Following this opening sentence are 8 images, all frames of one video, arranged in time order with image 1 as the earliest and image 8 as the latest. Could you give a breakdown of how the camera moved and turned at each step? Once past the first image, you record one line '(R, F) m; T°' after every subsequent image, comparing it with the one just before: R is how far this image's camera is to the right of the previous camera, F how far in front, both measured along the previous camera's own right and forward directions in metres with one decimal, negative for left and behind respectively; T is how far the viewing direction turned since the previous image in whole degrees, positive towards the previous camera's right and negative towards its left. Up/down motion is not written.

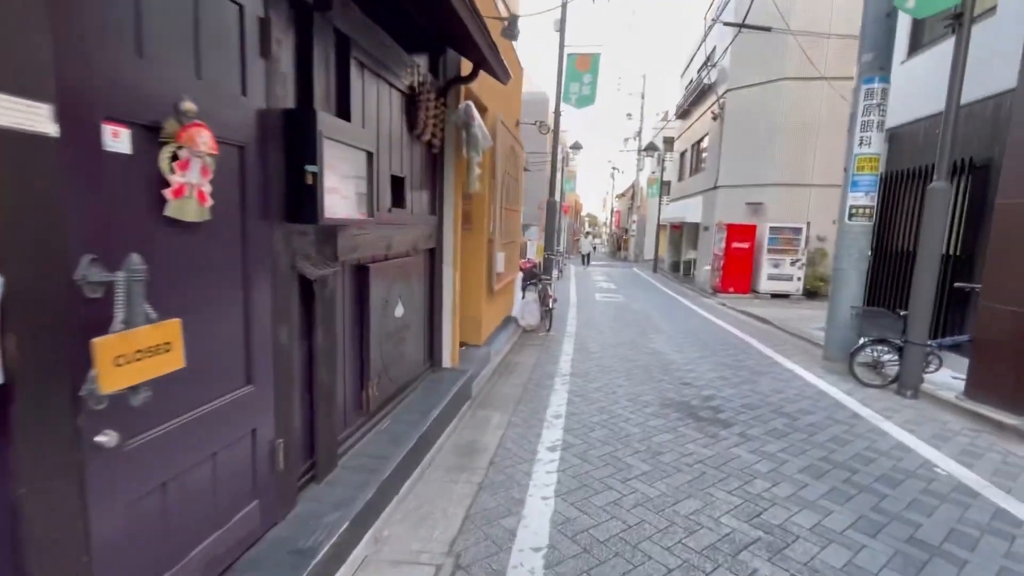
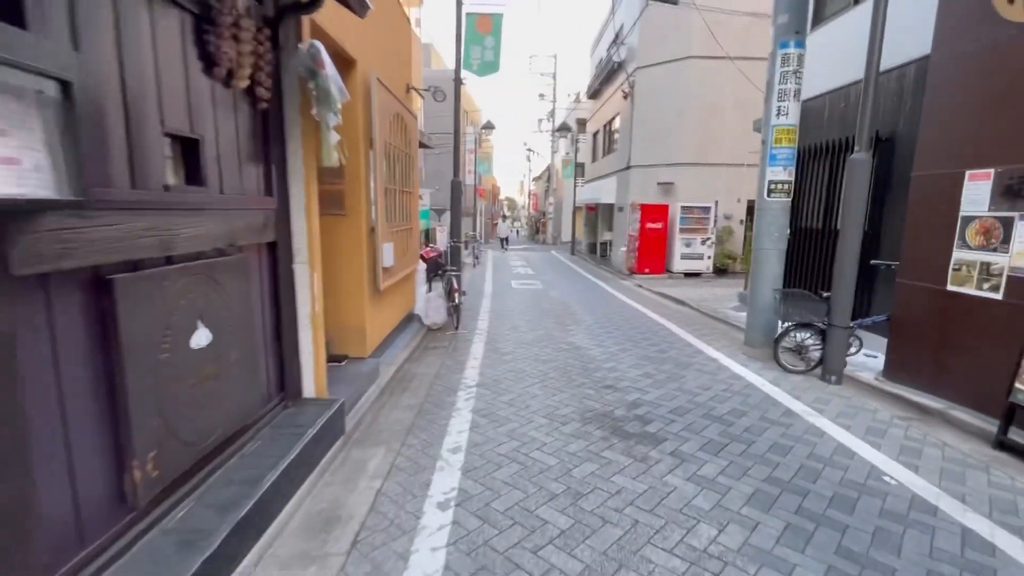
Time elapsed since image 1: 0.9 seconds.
(+0.4, +1.1) m; +9°
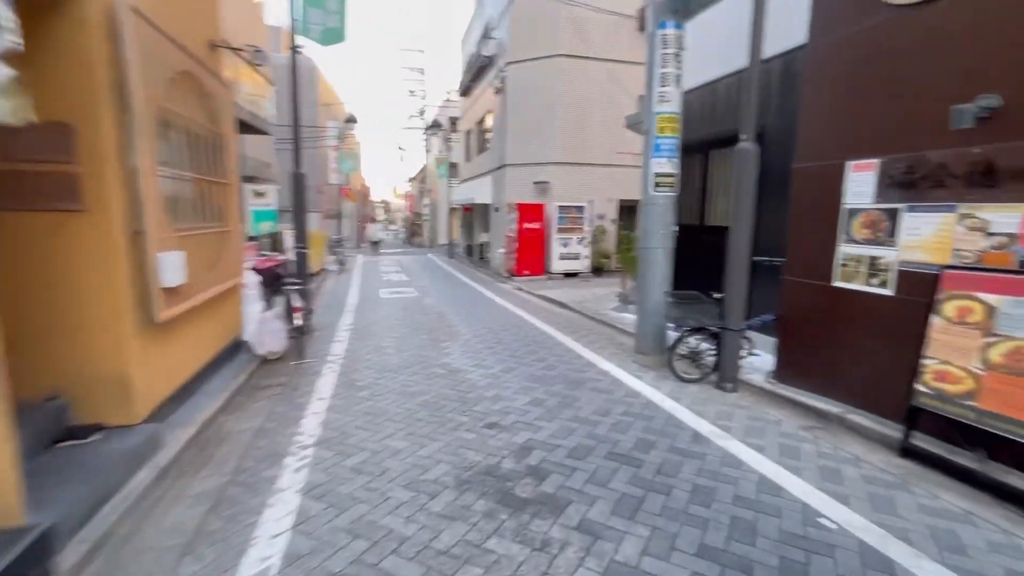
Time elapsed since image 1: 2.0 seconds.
(+0.3, +1.2) m; +14°
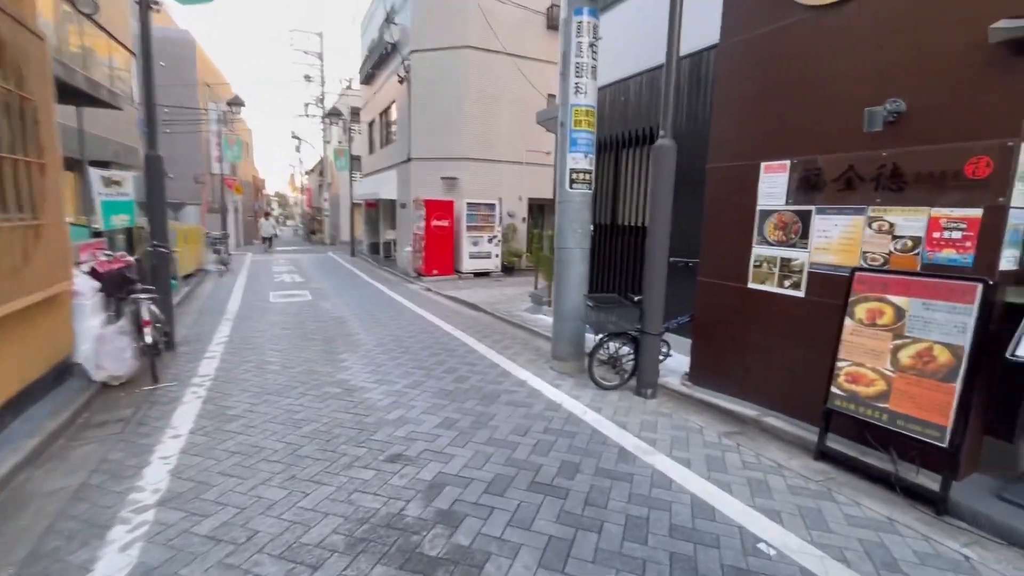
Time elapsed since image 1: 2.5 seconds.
(0.0, +0.6) m; +11°
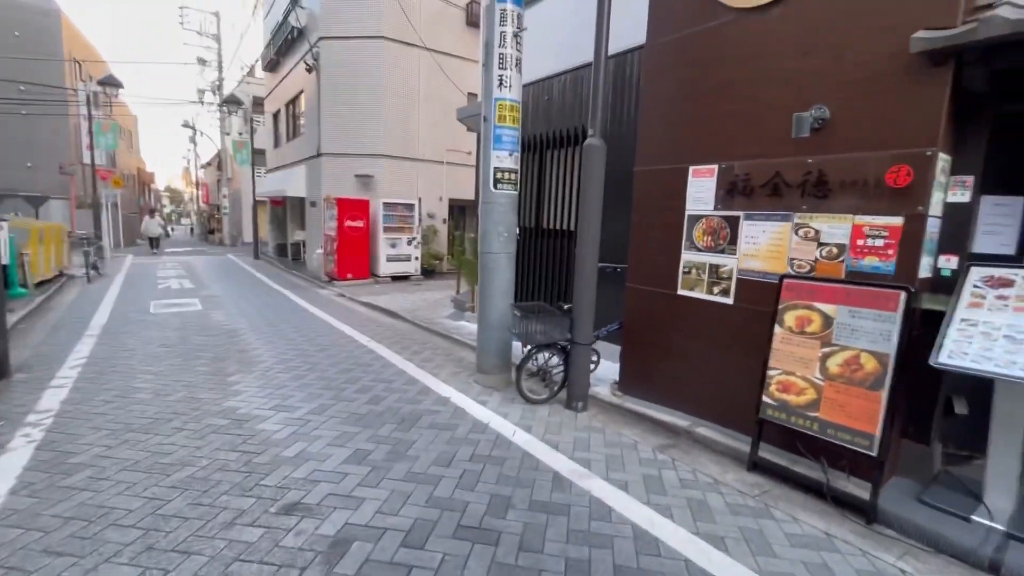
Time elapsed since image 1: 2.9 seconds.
(0.0, +0.4) m; +9°
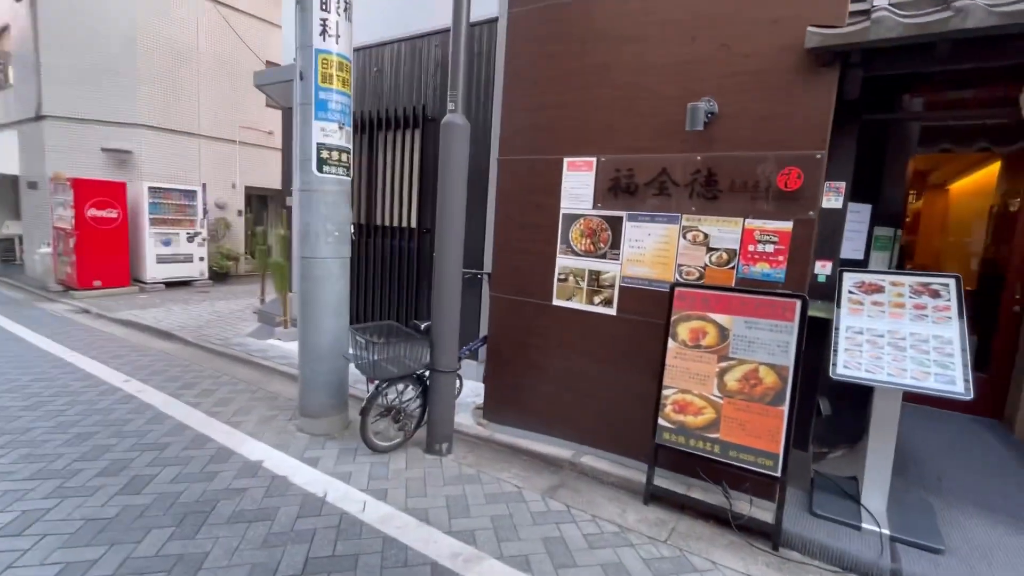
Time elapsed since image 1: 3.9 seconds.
(-0.2, +1.0) m; +22°
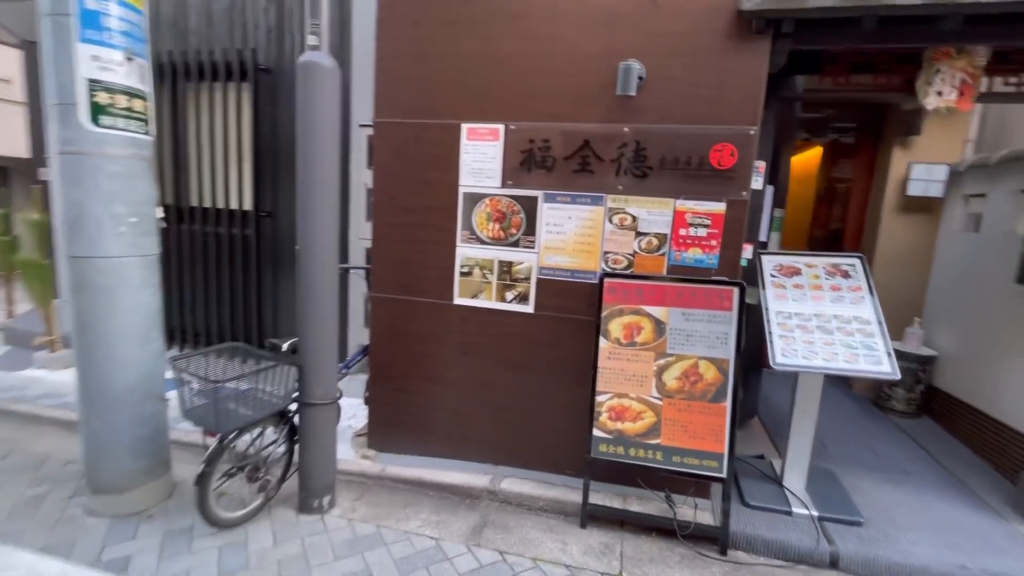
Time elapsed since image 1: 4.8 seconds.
(-0.3, +0.8) m; +19°
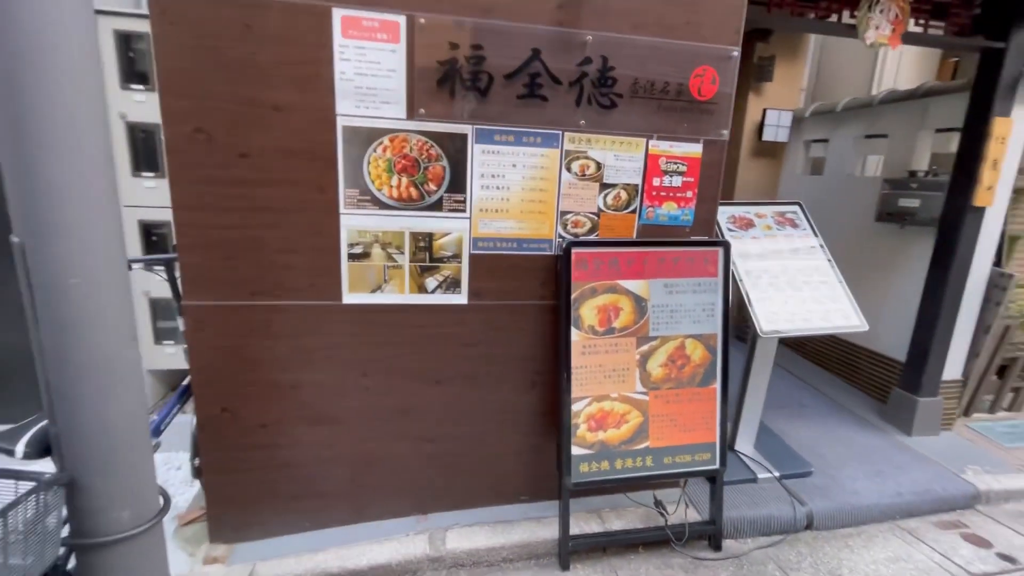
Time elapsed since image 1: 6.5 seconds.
(-0.6, +1.1) m; +23°
